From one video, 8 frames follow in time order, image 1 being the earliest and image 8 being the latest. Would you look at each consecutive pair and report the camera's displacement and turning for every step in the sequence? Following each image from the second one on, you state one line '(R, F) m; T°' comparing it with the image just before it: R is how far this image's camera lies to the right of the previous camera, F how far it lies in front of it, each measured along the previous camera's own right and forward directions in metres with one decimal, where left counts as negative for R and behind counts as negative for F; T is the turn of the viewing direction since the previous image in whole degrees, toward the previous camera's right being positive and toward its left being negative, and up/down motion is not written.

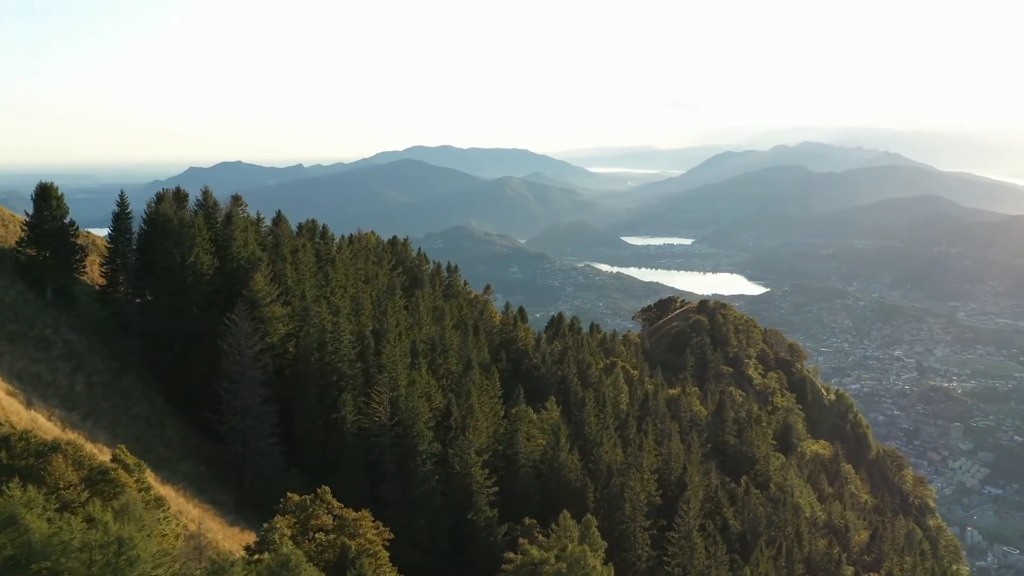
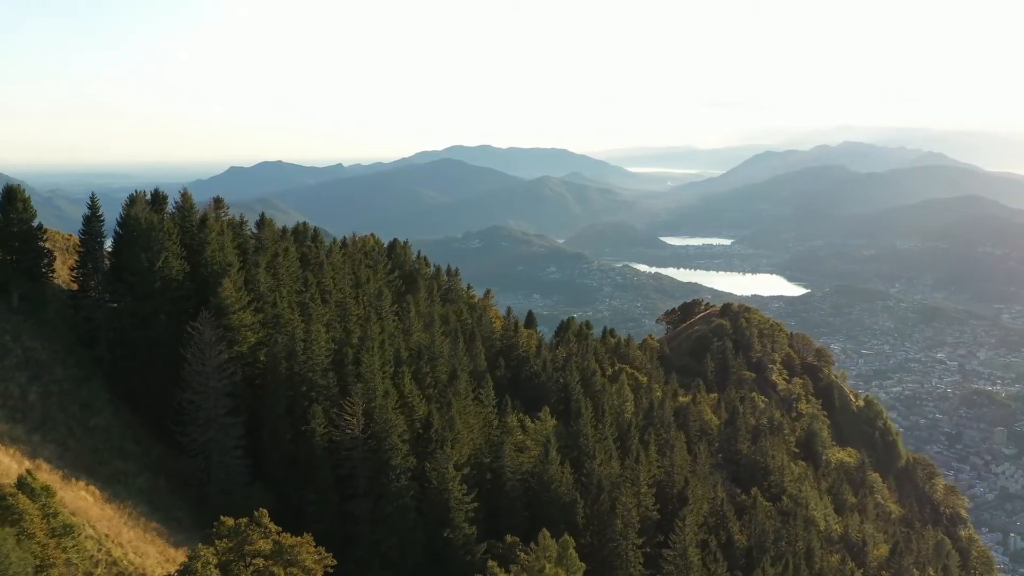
(+2.1, +1.9) m; -2°
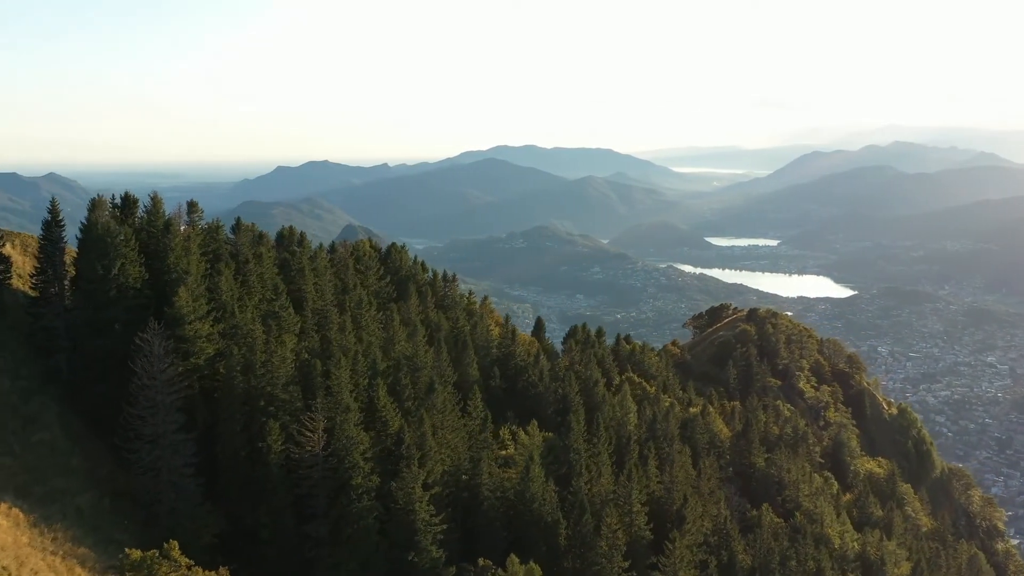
(+2.6, +2.3) m; -2°
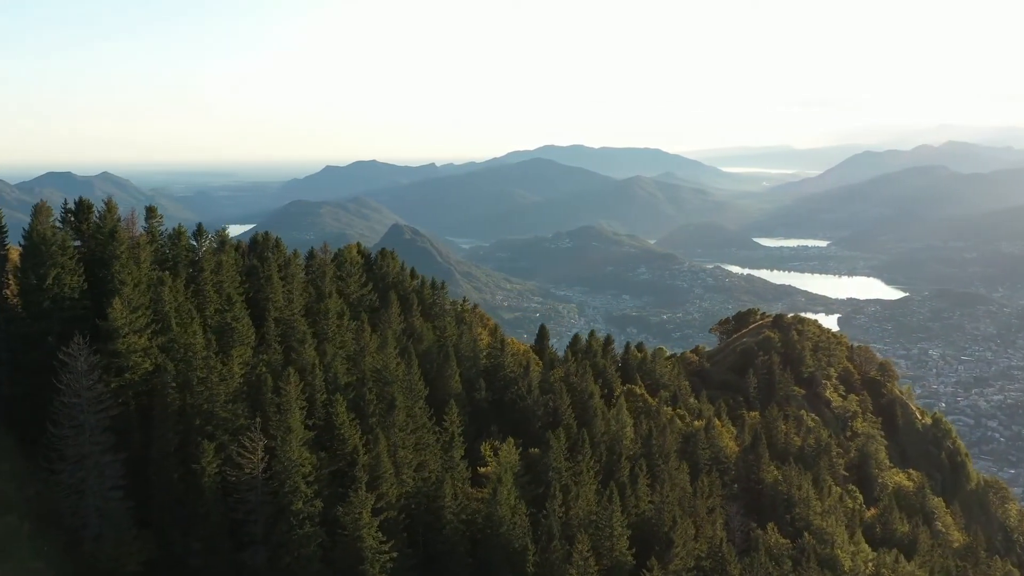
(+3.0, +2.6) m; -2°
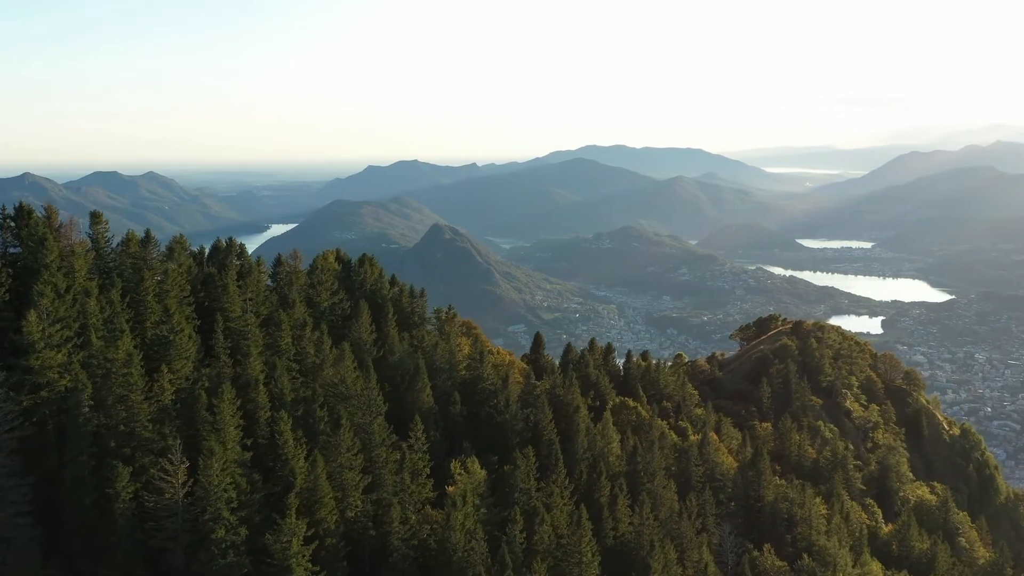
(+3.1, +2.7) m; -2°
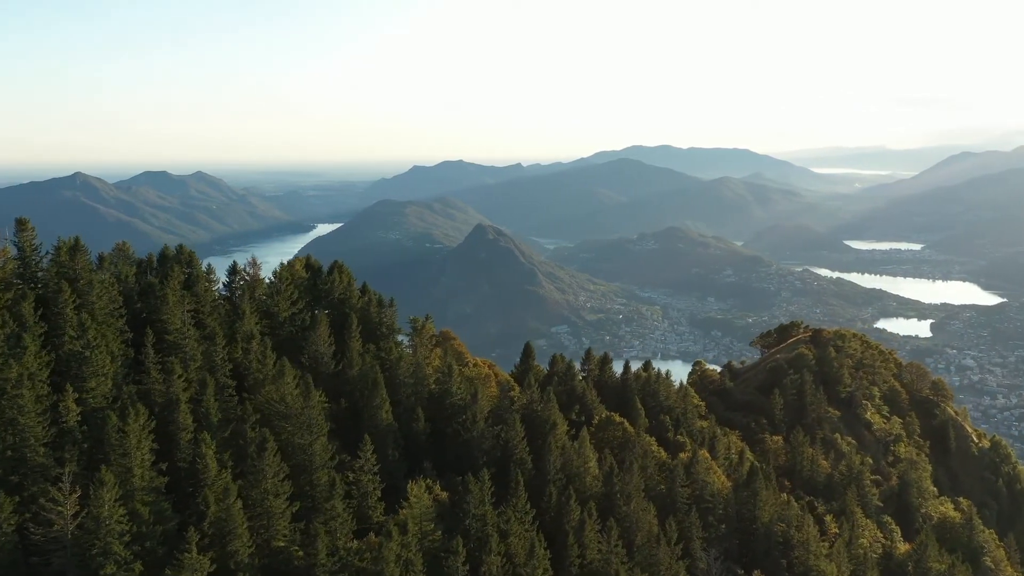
(+3.6, +3.0) m; -2°
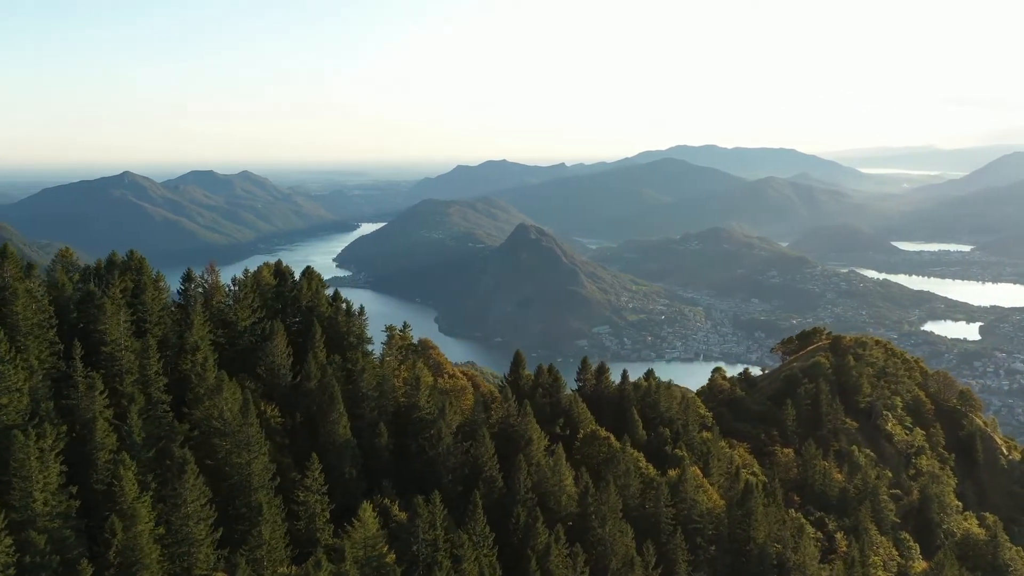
(+3.3, +2.7) m; -2°
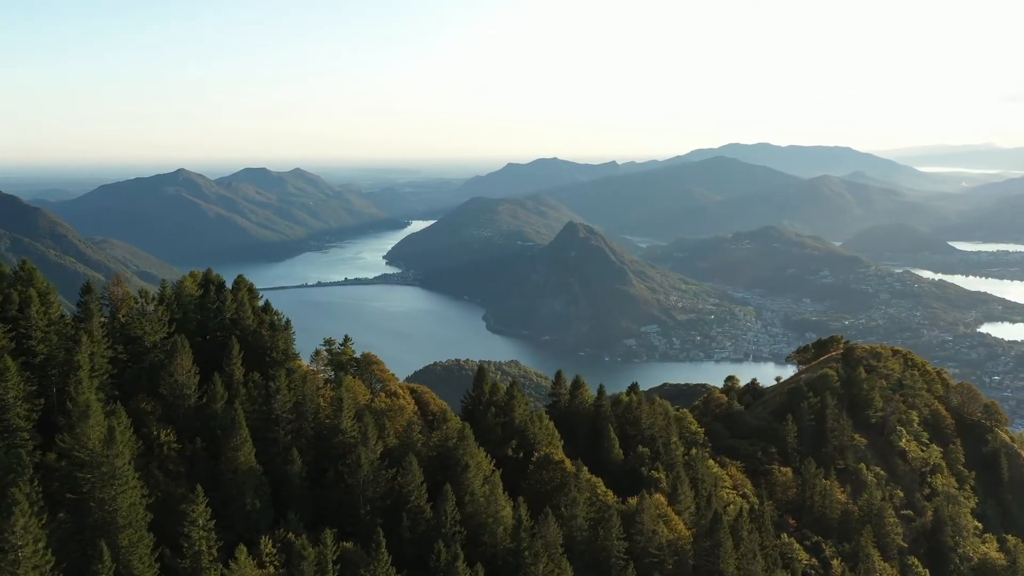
(+5.0, +4.3) m; -3°
